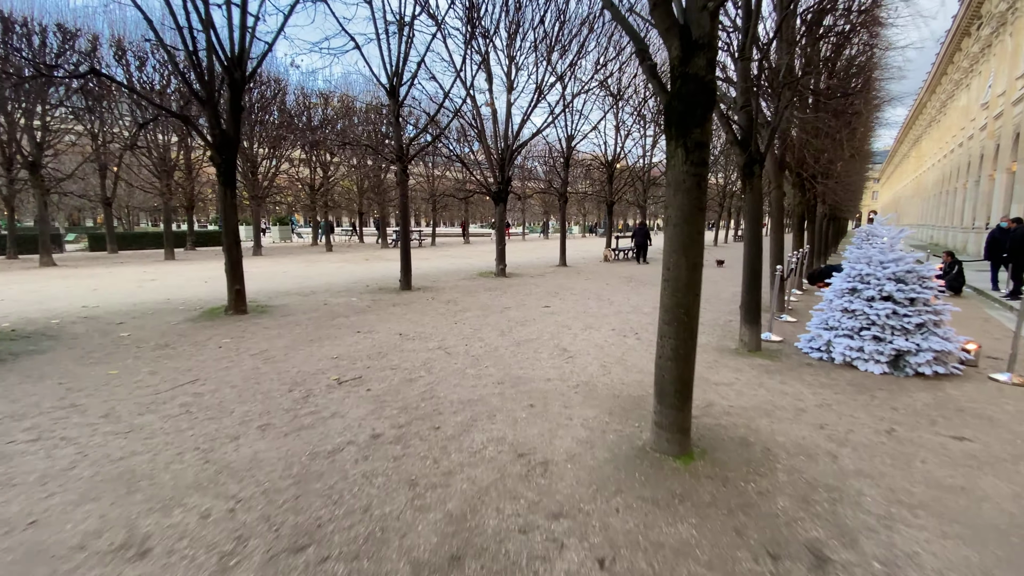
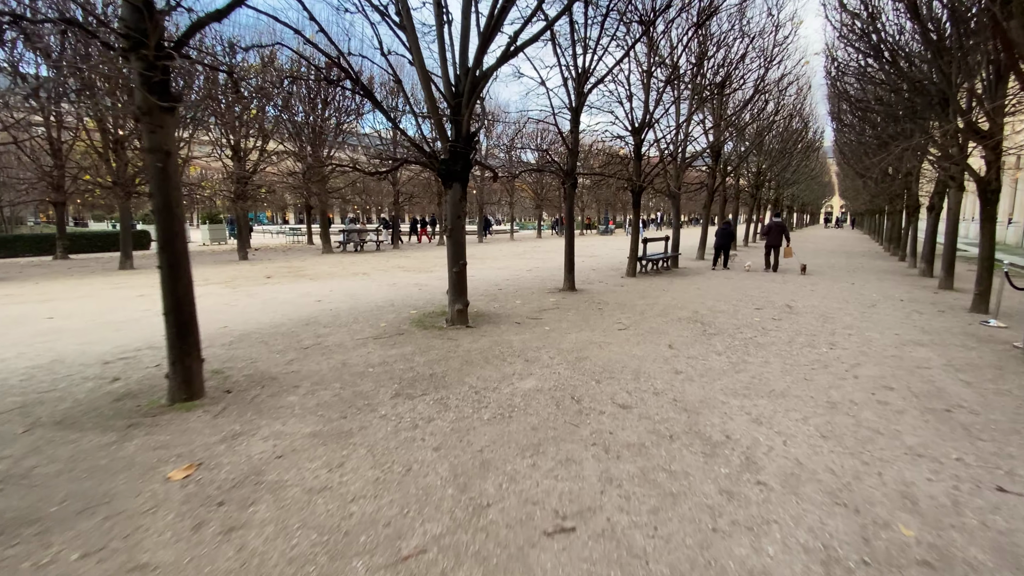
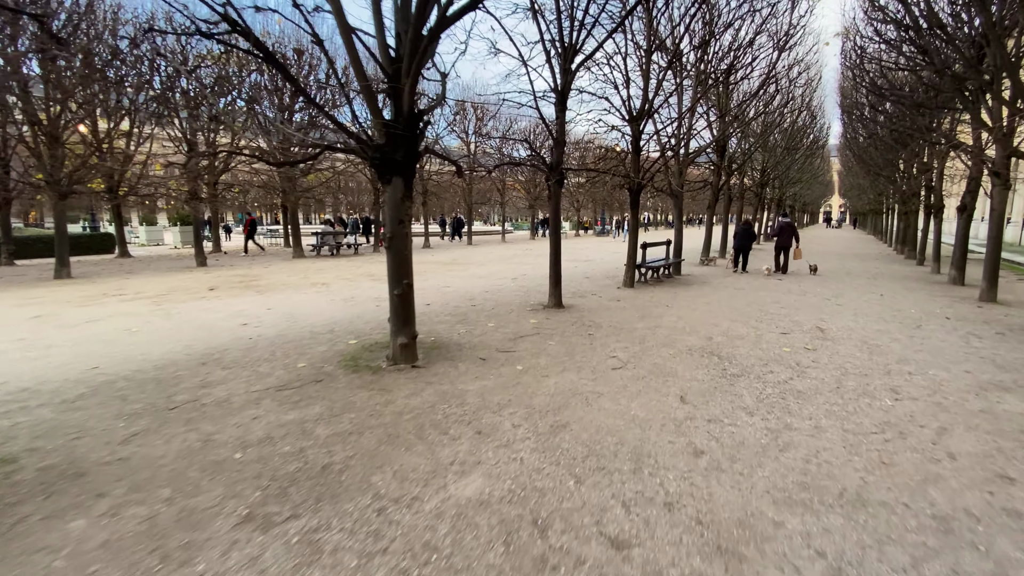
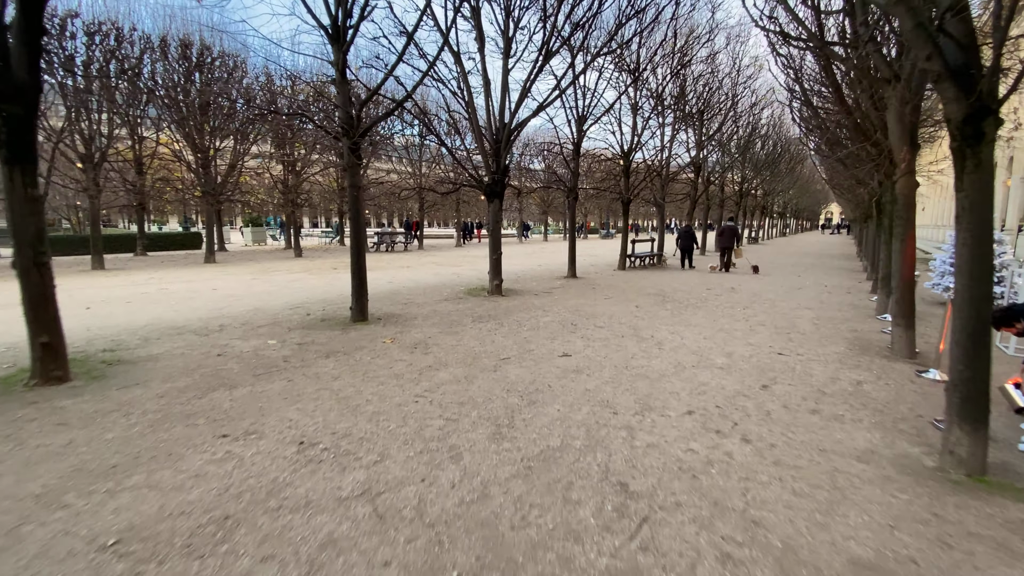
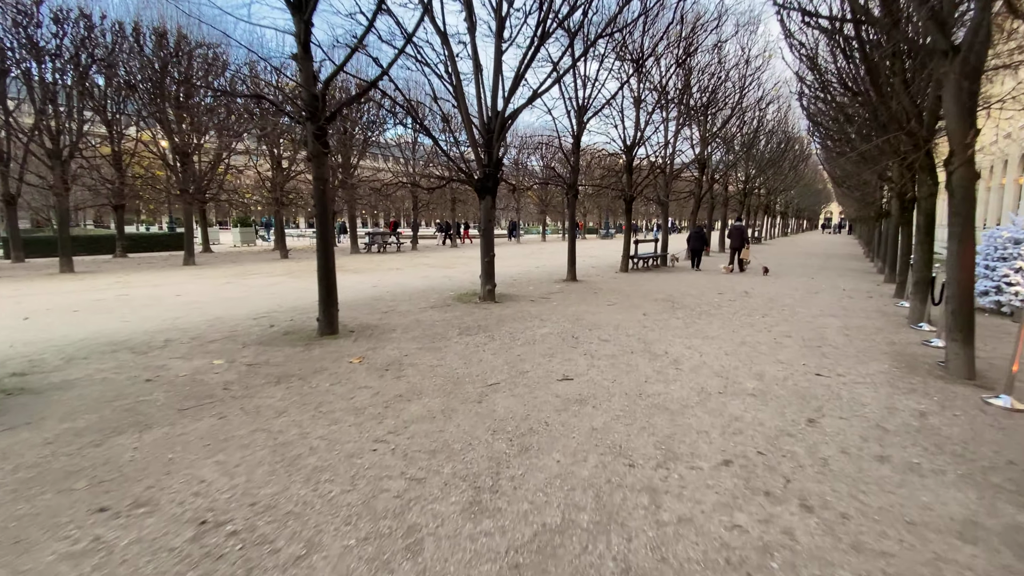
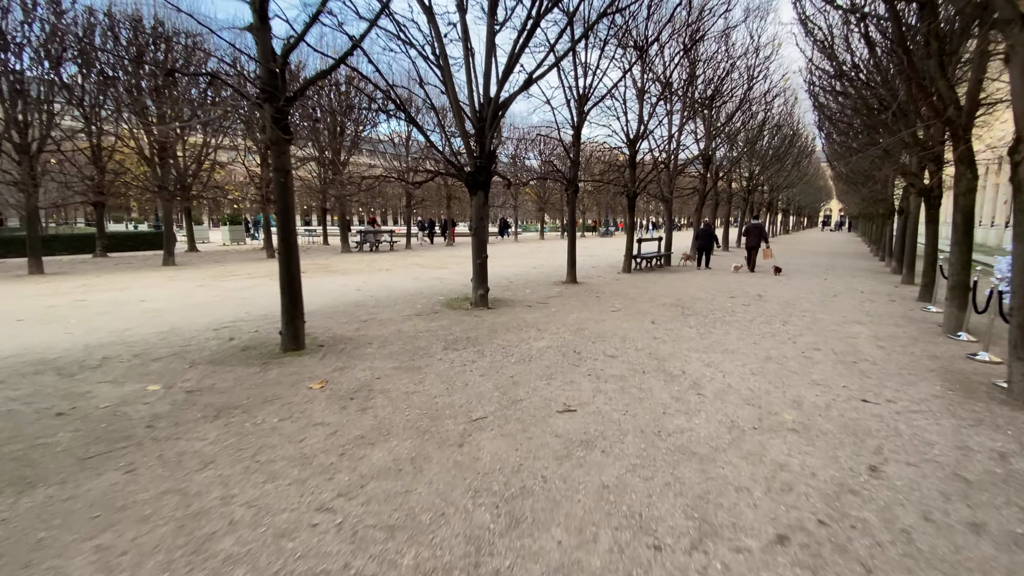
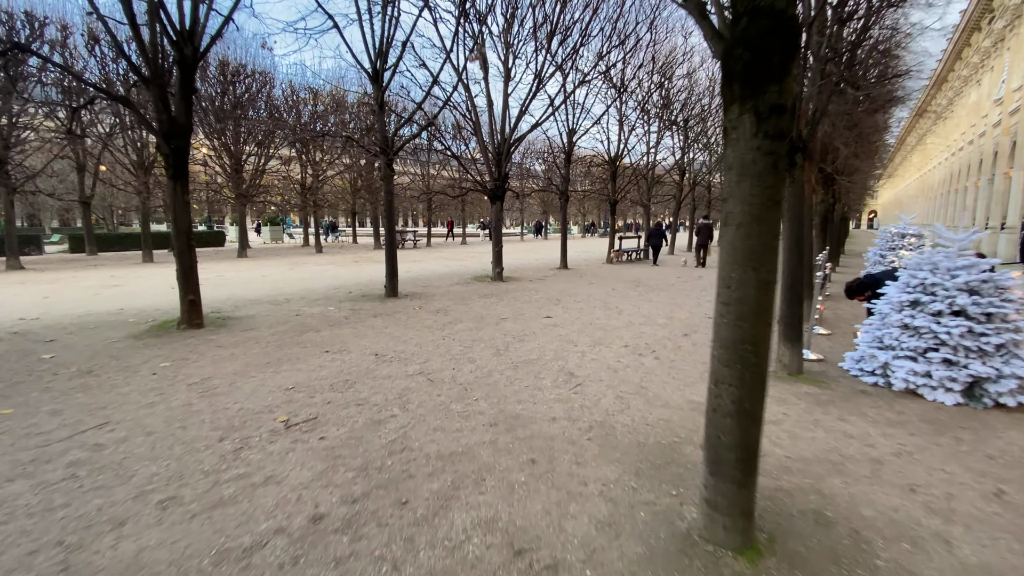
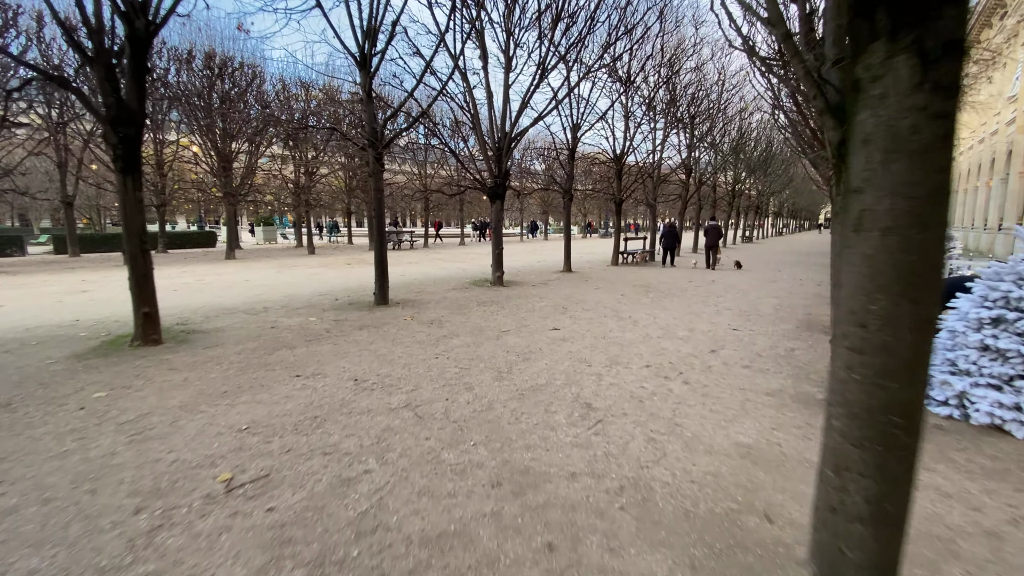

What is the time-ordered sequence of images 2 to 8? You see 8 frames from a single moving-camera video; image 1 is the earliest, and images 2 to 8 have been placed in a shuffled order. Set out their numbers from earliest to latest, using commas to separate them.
7, 8, 4, 5, 6, 2, 3
